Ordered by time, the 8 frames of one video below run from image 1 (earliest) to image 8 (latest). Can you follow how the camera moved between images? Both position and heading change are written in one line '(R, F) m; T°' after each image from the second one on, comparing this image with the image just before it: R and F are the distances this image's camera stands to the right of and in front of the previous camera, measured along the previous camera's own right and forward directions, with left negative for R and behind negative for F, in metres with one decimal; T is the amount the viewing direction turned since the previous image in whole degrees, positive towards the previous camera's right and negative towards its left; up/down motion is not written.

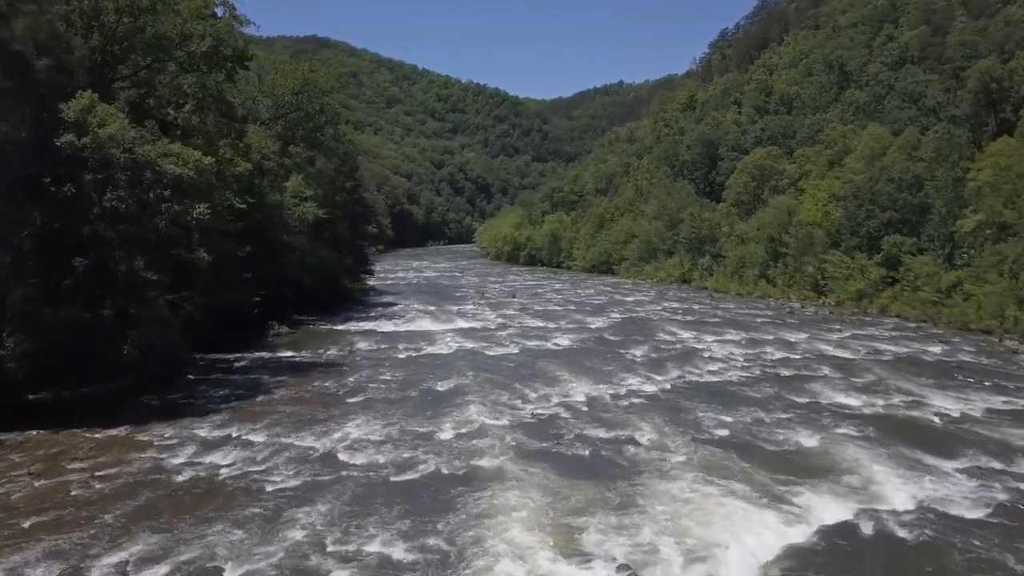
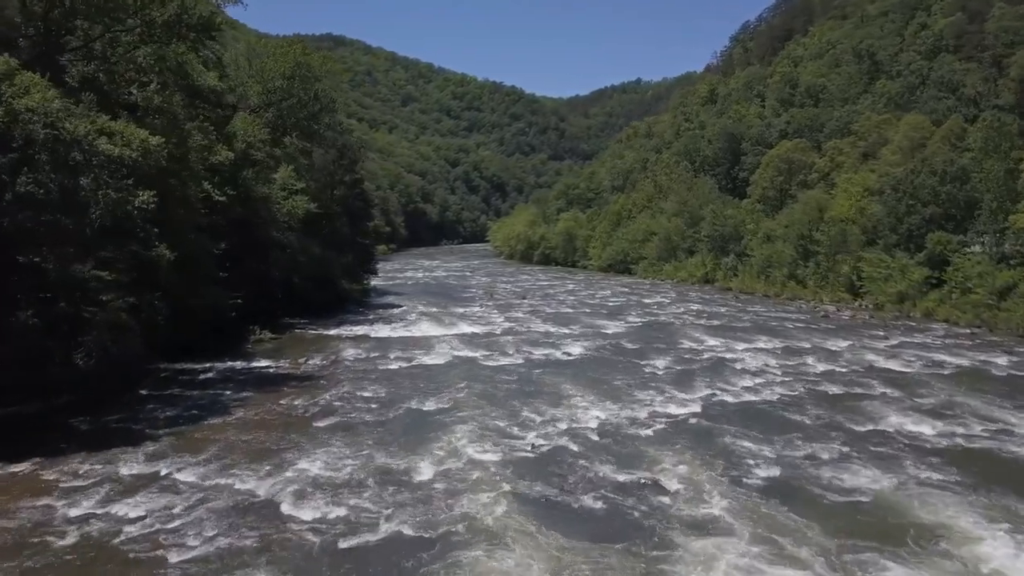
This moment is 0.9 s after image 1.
(+0.4, +3.2) m; -1°
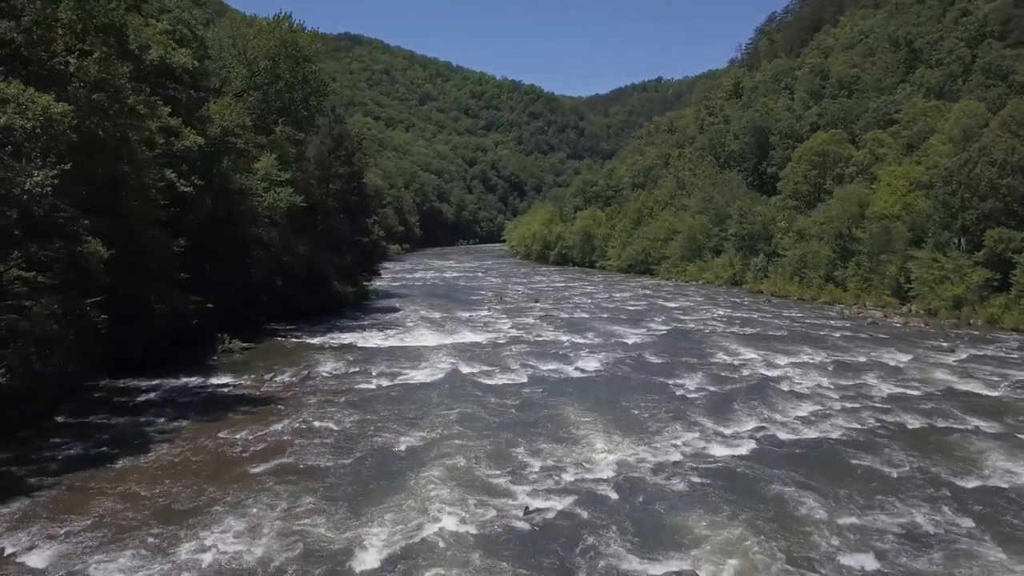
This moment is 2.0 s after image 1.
(+0.4, +3.8) m; -1°
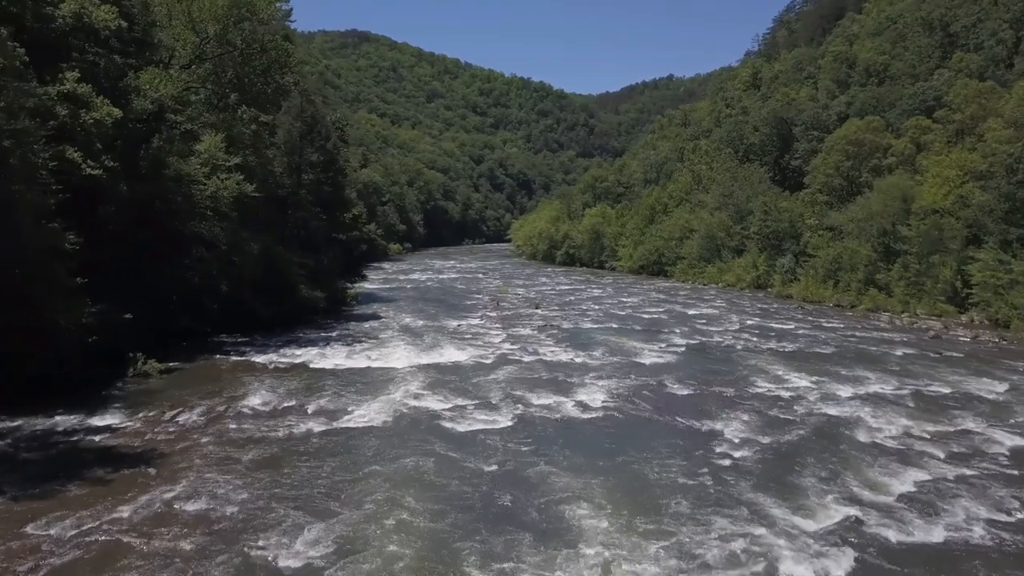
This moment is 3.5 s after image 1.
(+0.6, +5.2) m; -1°
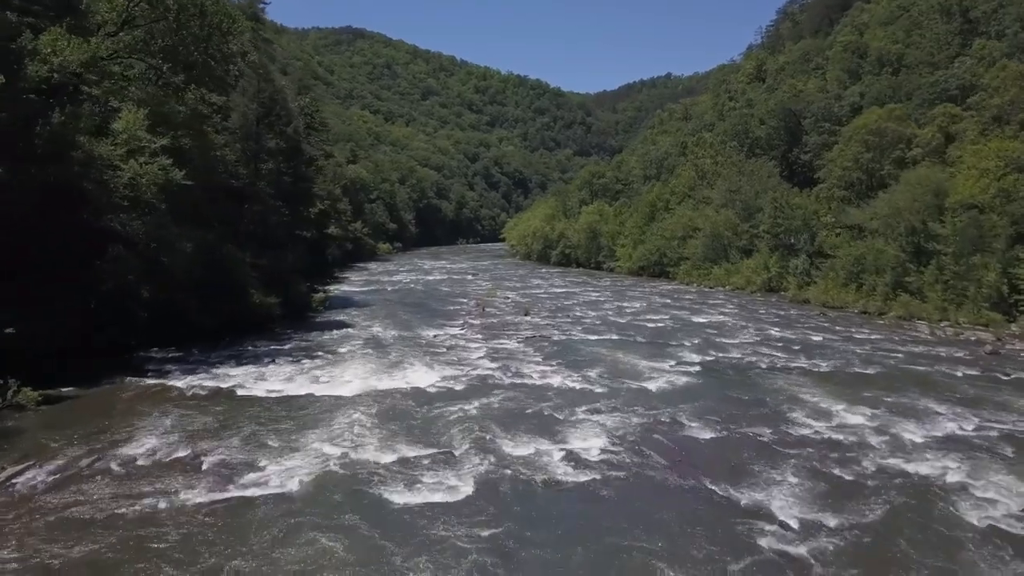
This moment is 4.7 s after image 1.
(+0.5, +4.3) m; 0°
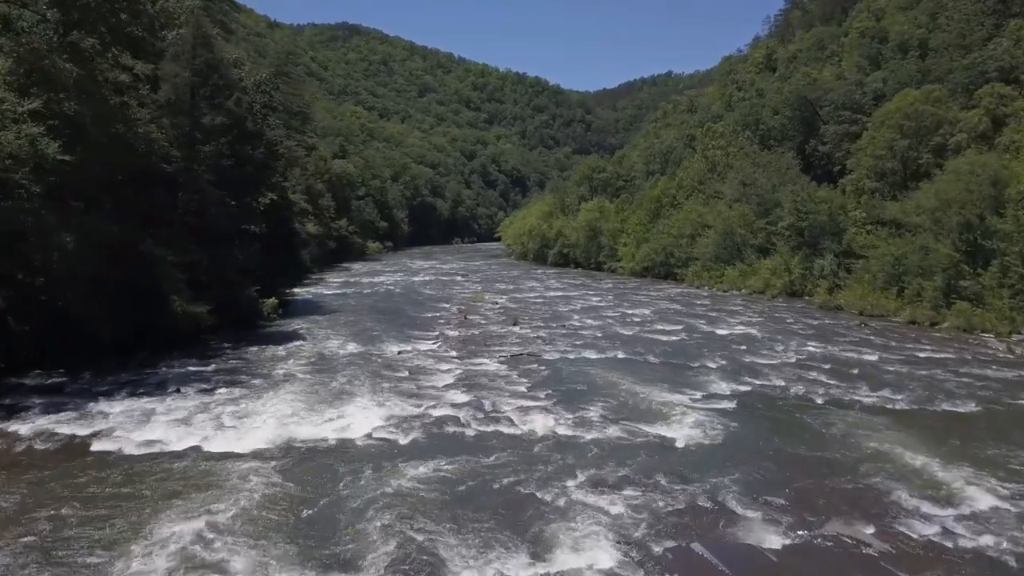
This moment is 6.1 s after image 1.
(+0.5, +5.2) m; 0°
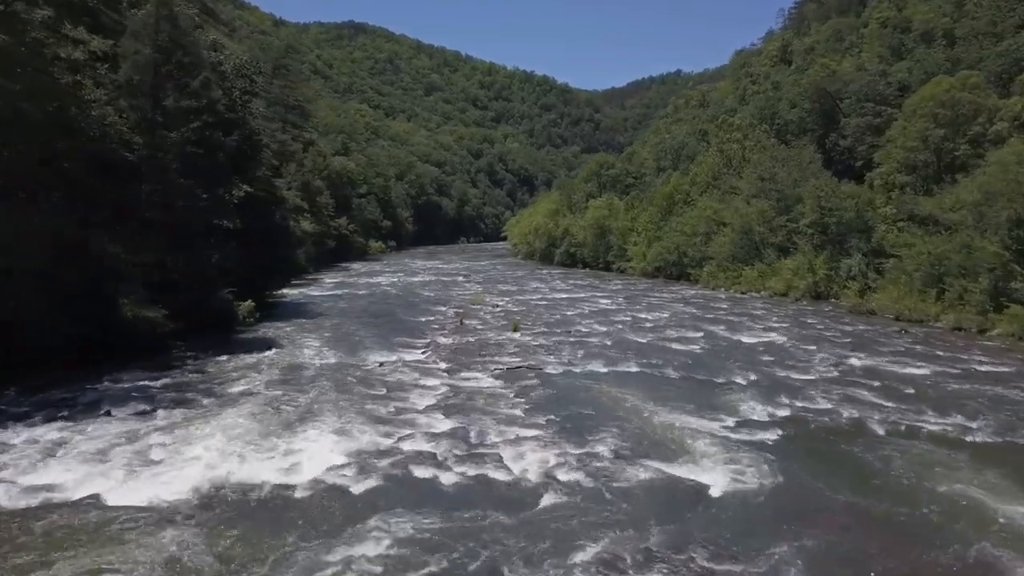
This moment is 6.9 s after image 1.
(+0.3, +2.9) m; -1°
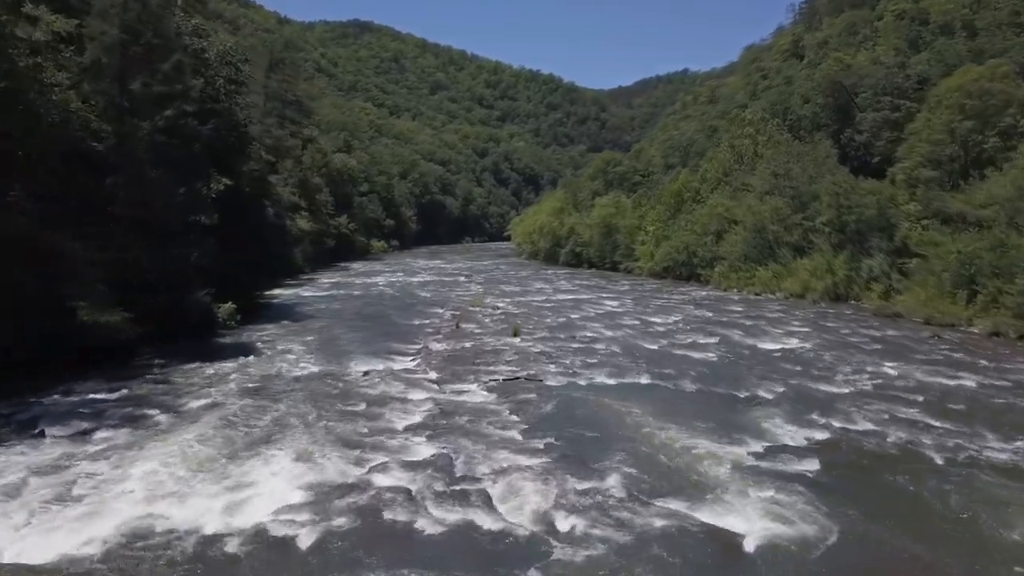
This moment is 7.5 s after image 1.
(+0.2, +2.0) m; 0°
